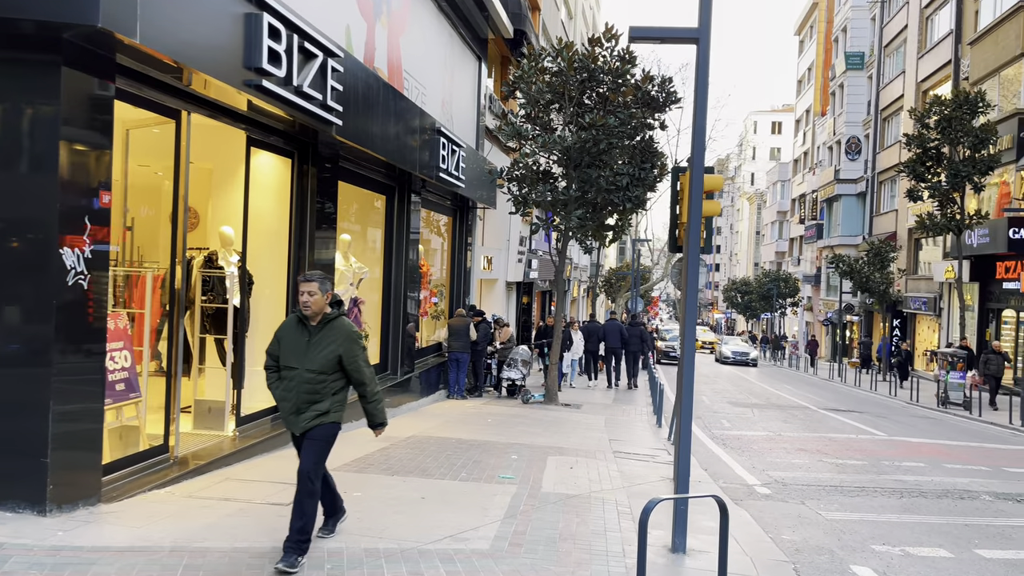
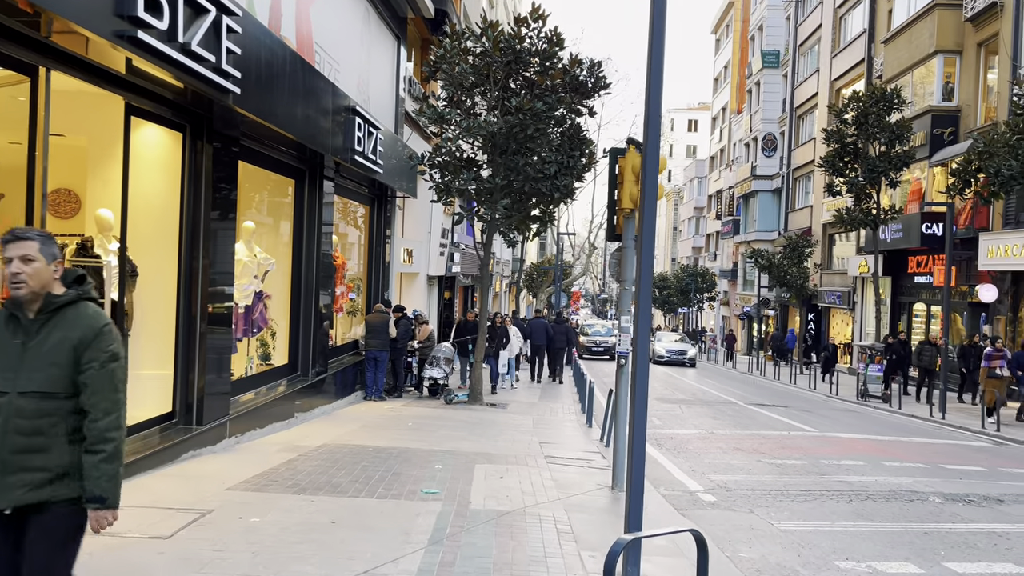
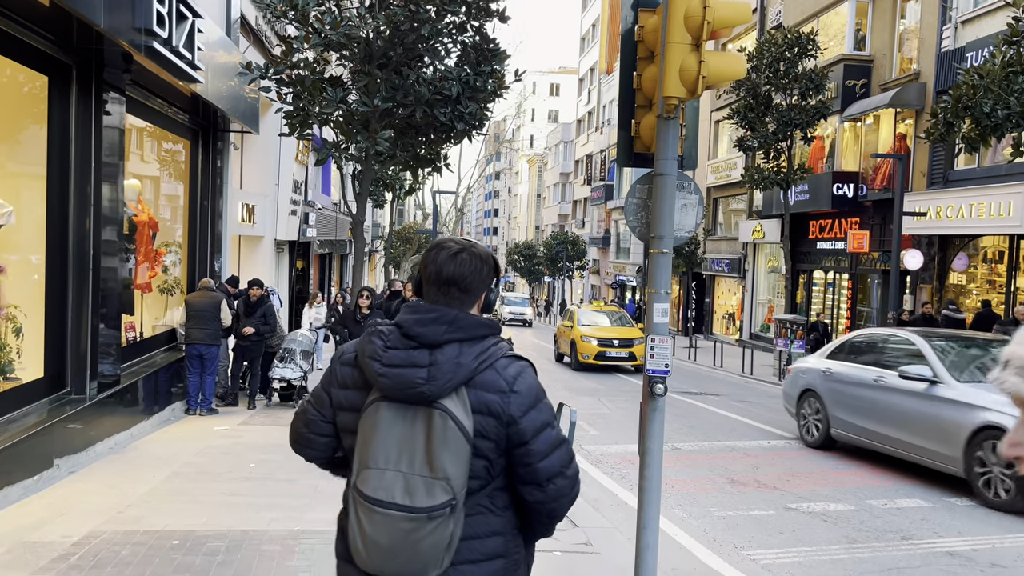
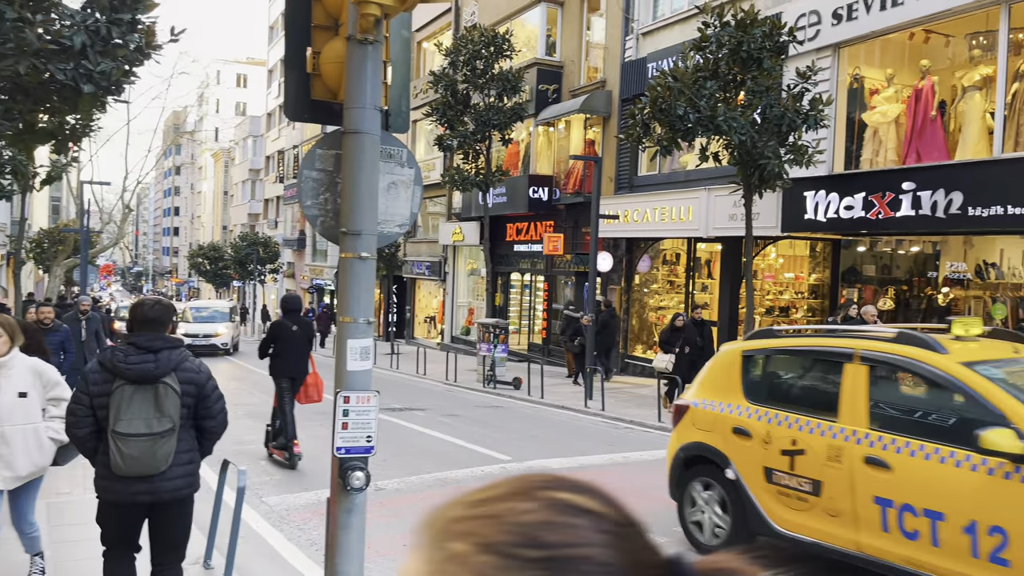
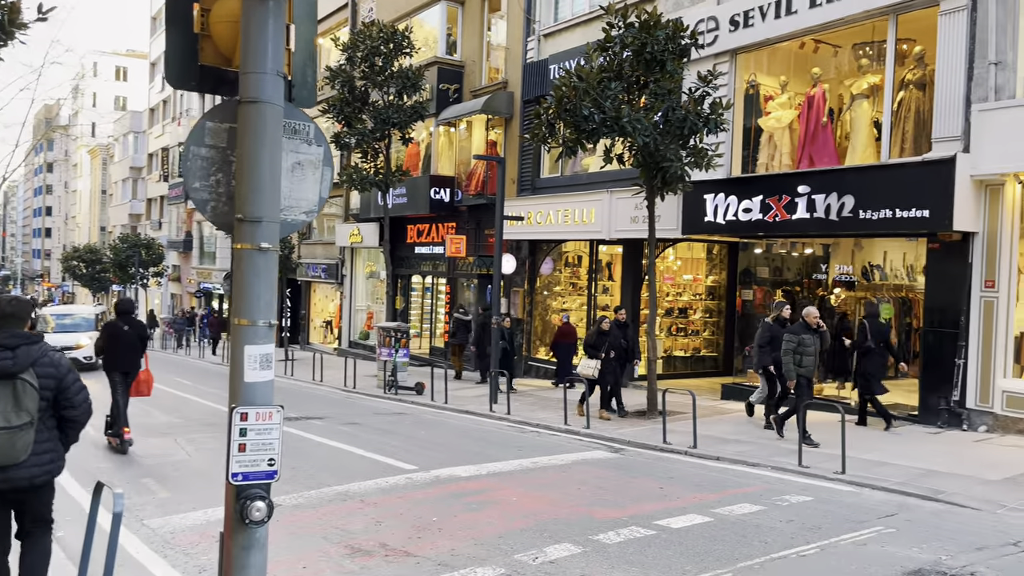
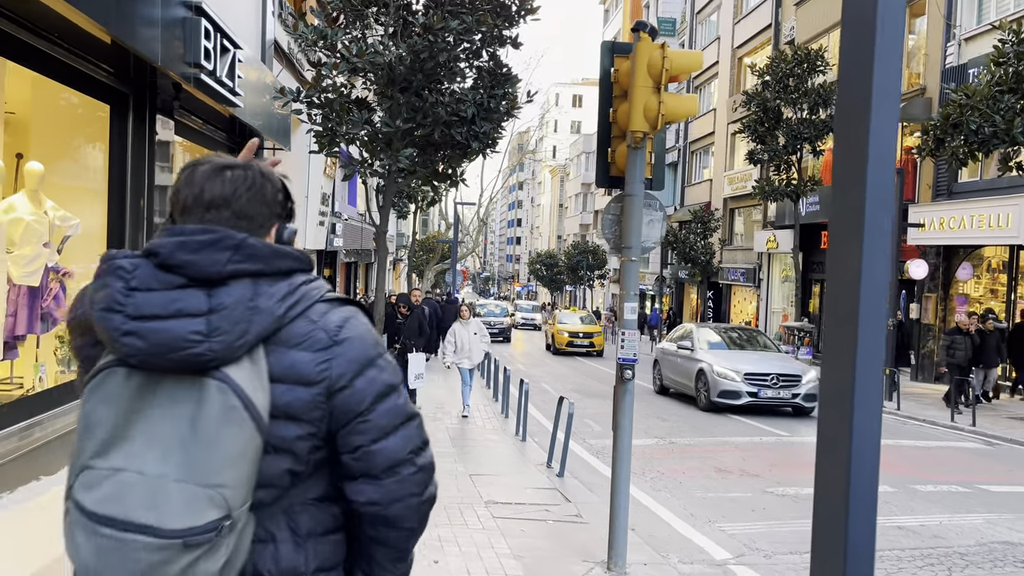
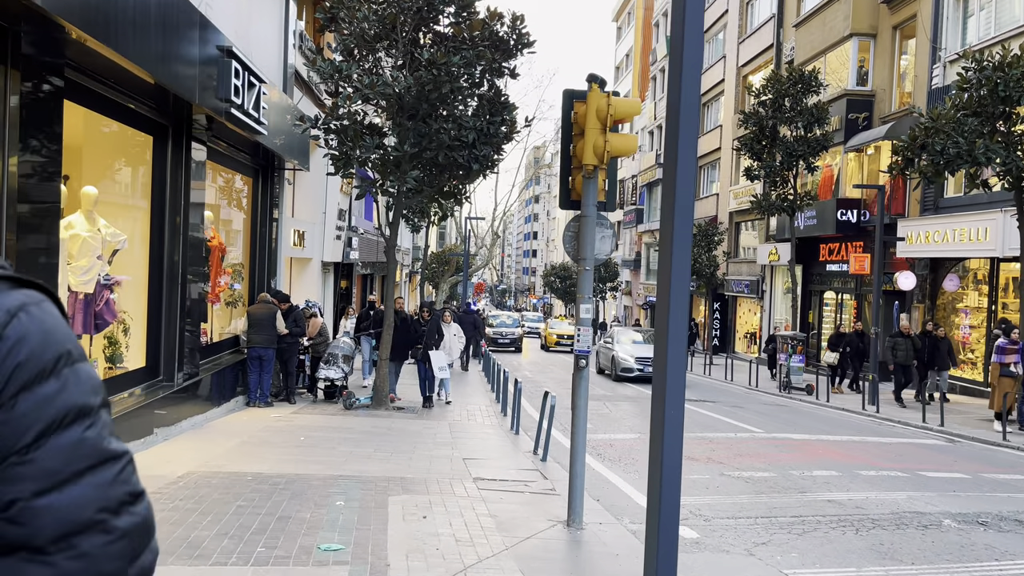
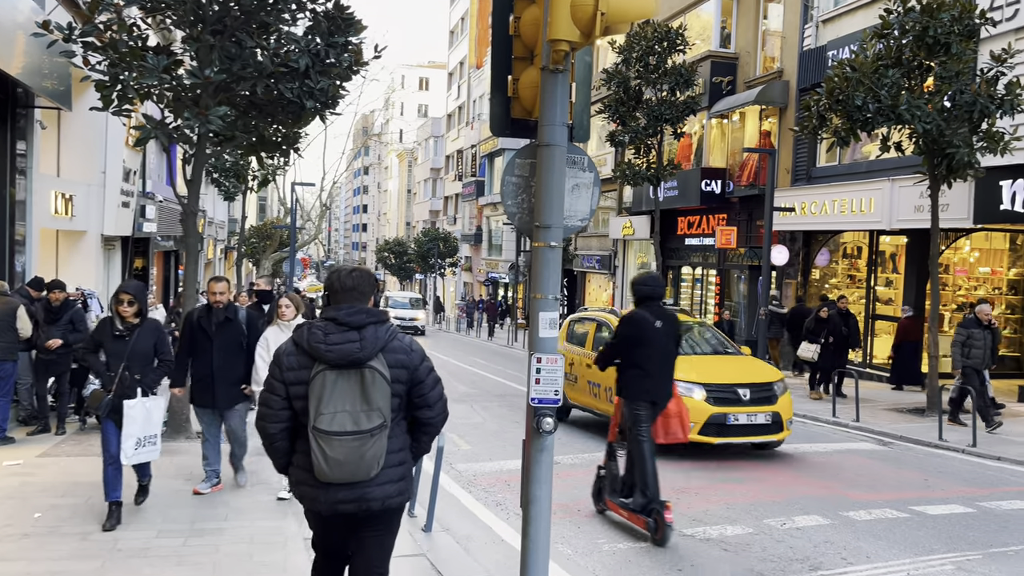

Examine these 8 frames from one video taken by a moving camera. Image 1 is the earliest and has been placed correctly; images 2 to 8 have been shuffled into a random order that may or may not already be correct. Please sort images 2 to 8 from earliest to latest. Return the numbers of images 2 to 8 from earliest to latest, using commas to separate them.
2, 7, 6, 3, 8, 4, 5
